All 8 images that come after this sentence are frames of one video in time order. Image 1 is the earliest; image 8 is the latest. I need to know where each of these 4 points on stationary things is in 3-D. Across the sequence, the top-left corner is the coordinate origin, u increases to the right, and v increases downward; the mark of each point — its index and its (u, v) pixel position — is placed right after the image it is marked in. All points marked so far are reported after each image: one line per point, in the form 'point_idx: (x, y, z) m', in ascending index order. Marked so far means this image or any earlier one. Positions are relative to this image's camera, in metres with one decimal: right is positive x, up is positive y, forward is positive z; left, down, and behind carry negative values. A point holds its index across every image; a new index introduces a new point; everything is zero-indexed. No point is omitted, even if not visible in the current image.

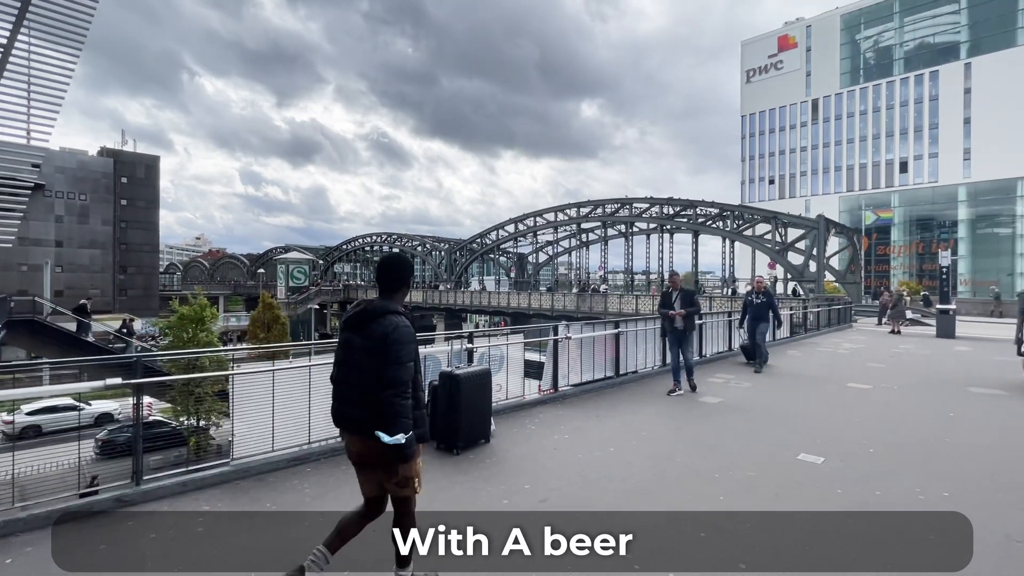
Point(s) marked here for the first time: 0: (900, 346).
0: (+12.6, -1.9, +15.5) m
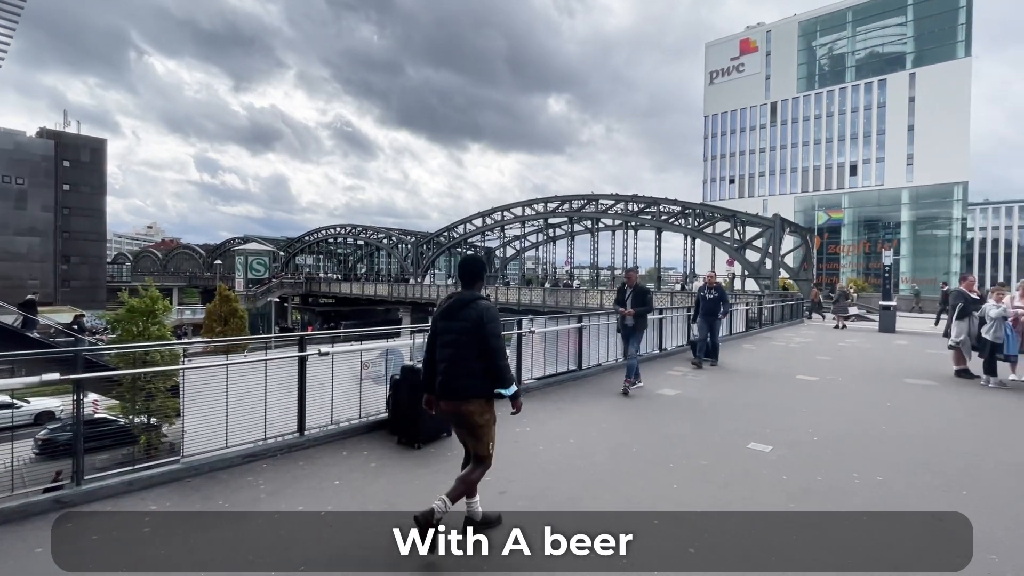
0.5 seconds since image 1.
0: (+11.4, -1.8, +16.3) m
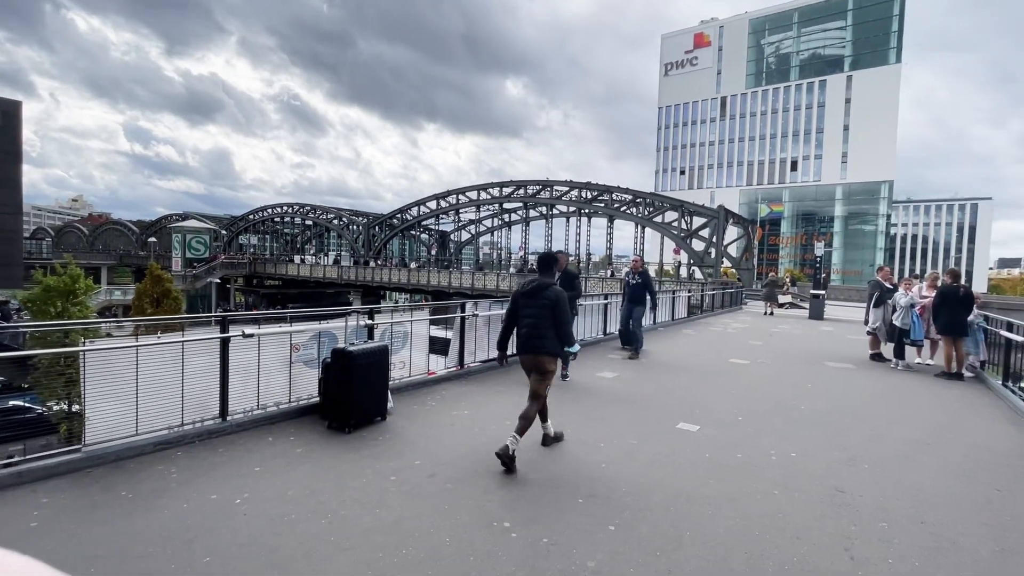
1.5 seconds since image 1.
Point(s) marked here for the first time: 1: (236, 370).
0: (+9.6, -1.4, +17.3) m
1: (-2.9, -0.9, +5.1) m
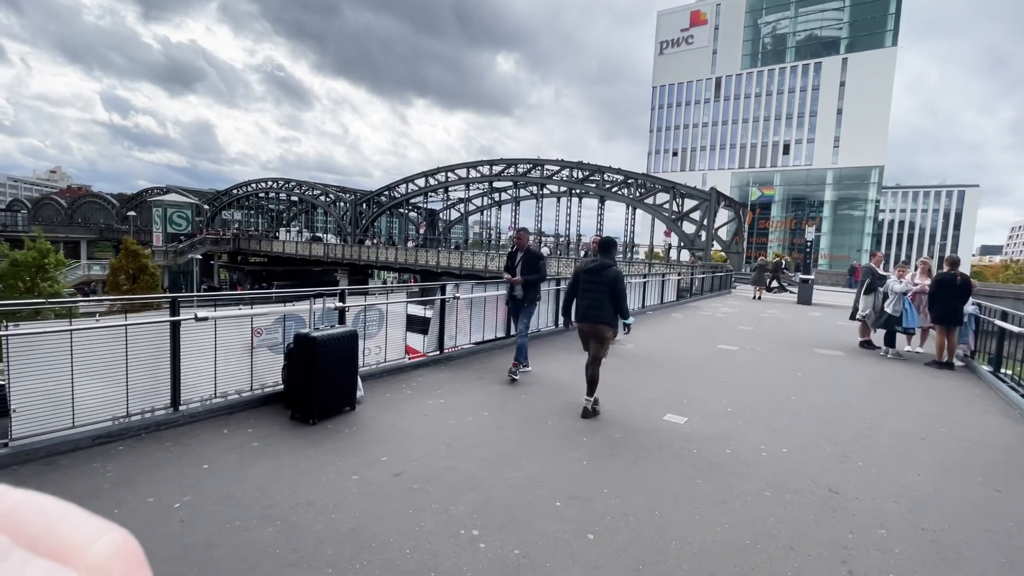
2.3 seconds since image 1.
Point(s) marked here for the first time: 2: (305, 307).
0: (+9.1, -0.8, +17.2) m
1: (-3.2, -0.7, +4.7) m
2: (-2.4, -0.2, +5.6) m
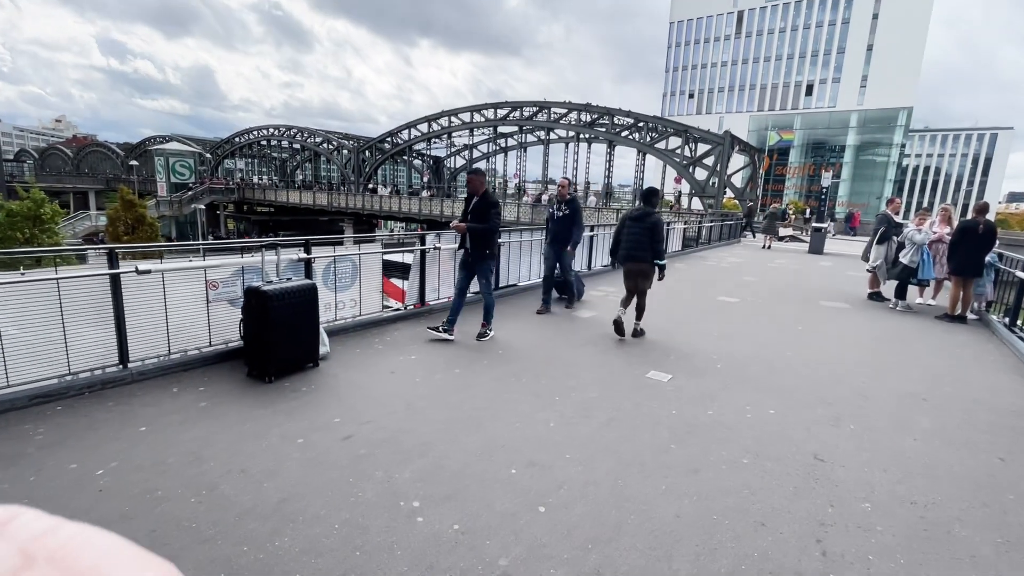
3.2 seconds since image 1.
0: (+9.1, +0.9, +16.6) m
1: (-3.5, -0.2, +4.4) m
2: (-2.7, +0.3, +5.2) m
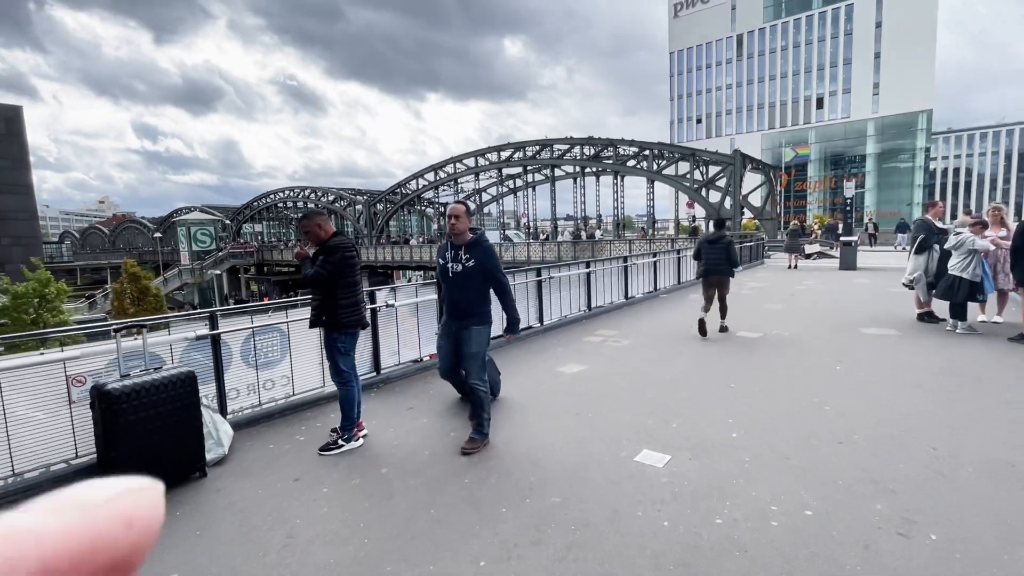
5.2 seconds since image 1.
0: (+9.1, +0.2, +15.0) m
1: (-4.0, -1.0, +3.5) m
2: (-3.2, -0.5, +4.3) m
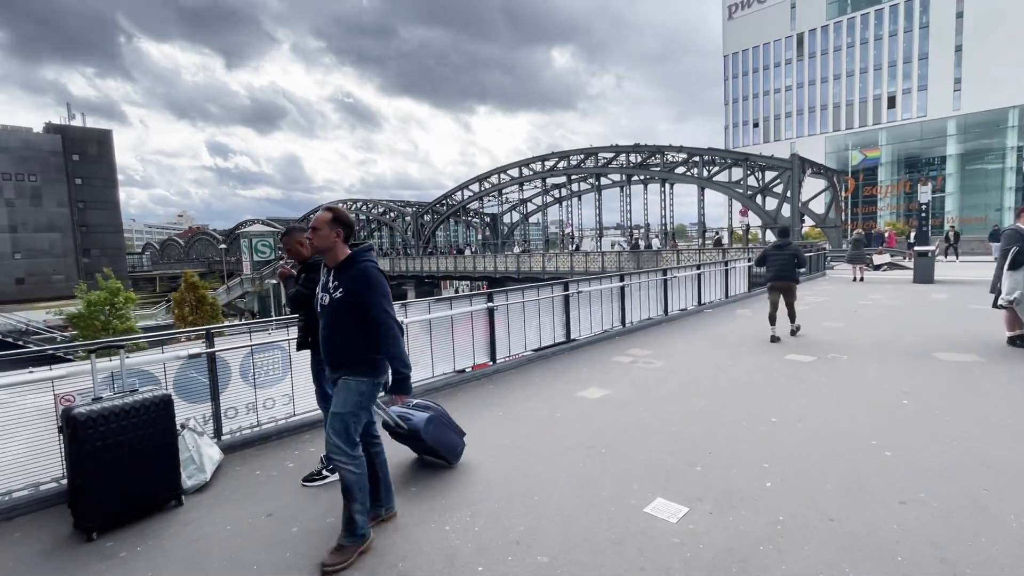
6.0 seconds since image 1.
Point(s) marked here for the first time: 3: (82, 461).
0: (+10.2, -0.2, +13.6) m
1: (-4.1, -1.1, +3.4) m
2: (-3.2, -0.6, +4.2) m
3: (-2.8, -1.2, +3.2) m
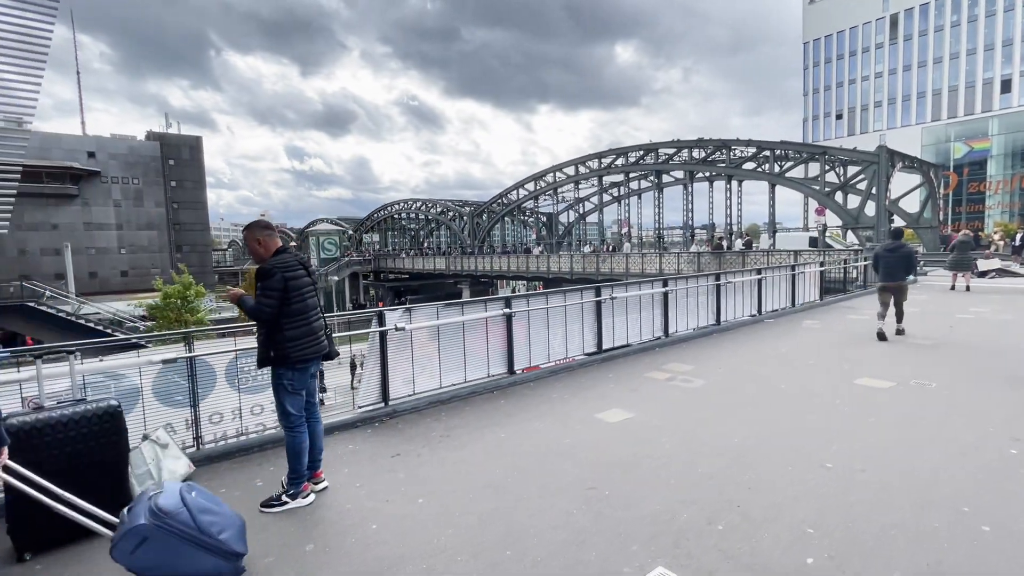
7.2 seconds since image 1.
0: (+11.2, -0.5, +11.7) m
1: (-4.2, -1.1, +3.4) m
2: (-3.3, -0.6, +4.0) m
3: (-3.0, -1.2, +3.0) m
